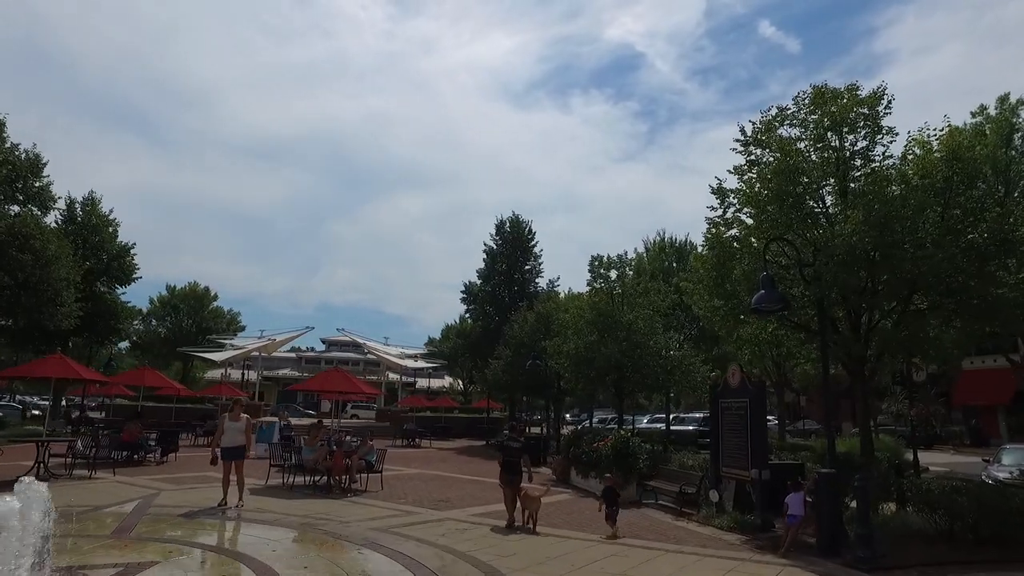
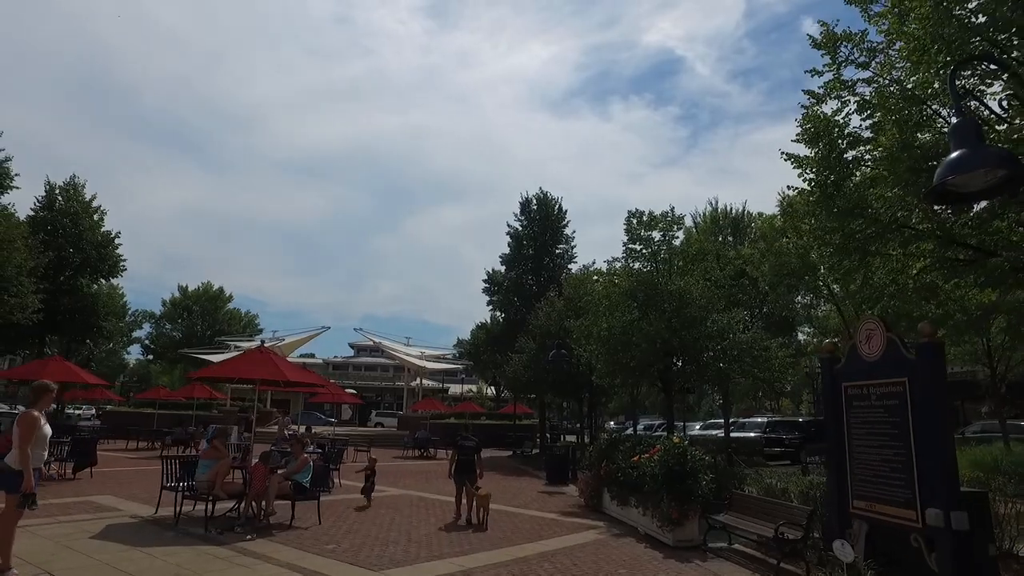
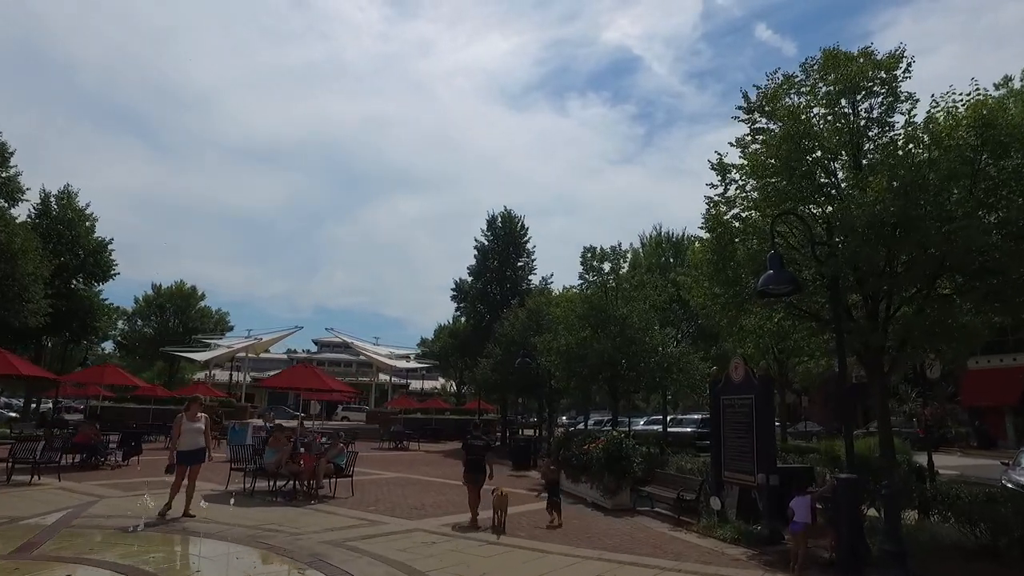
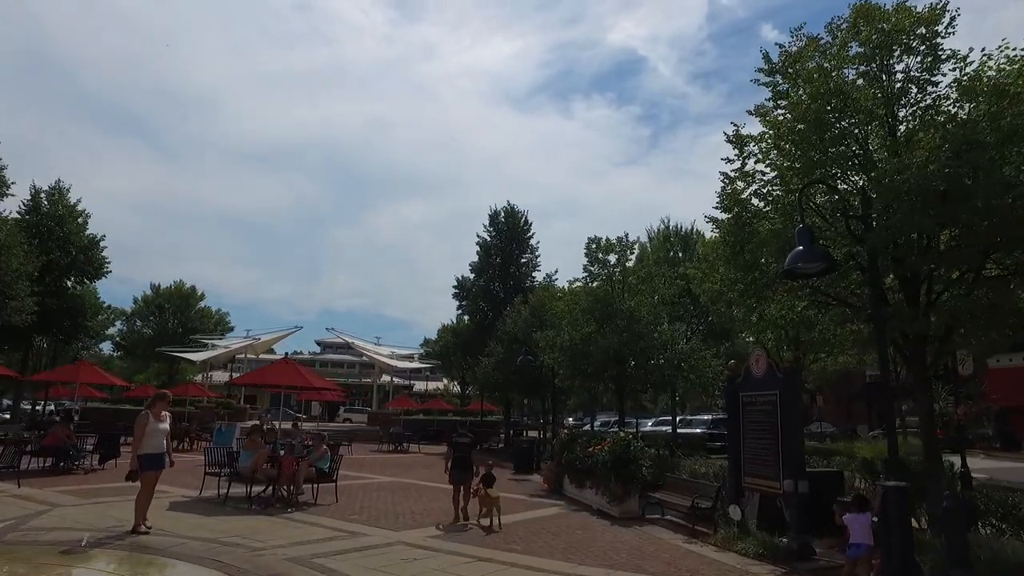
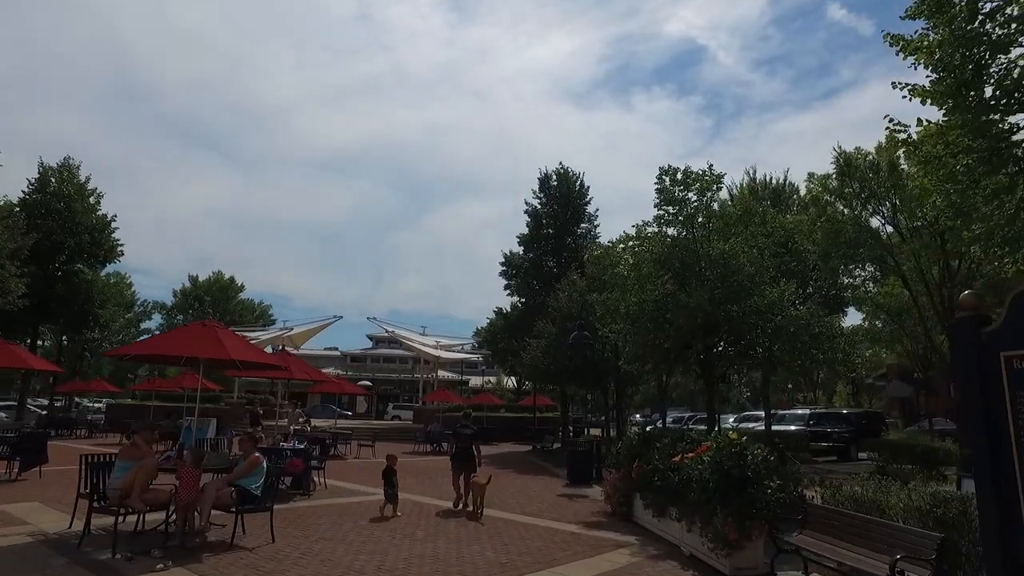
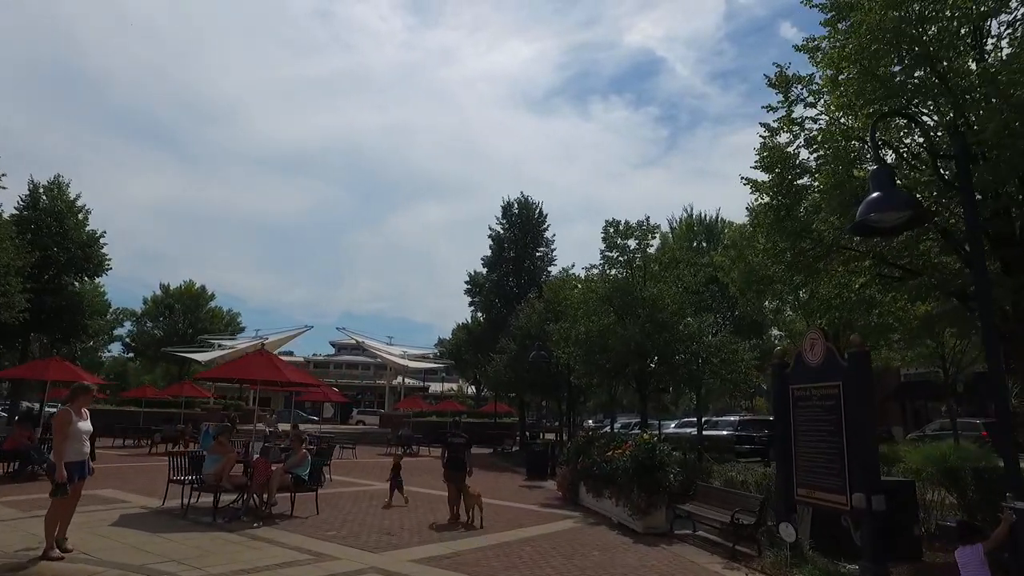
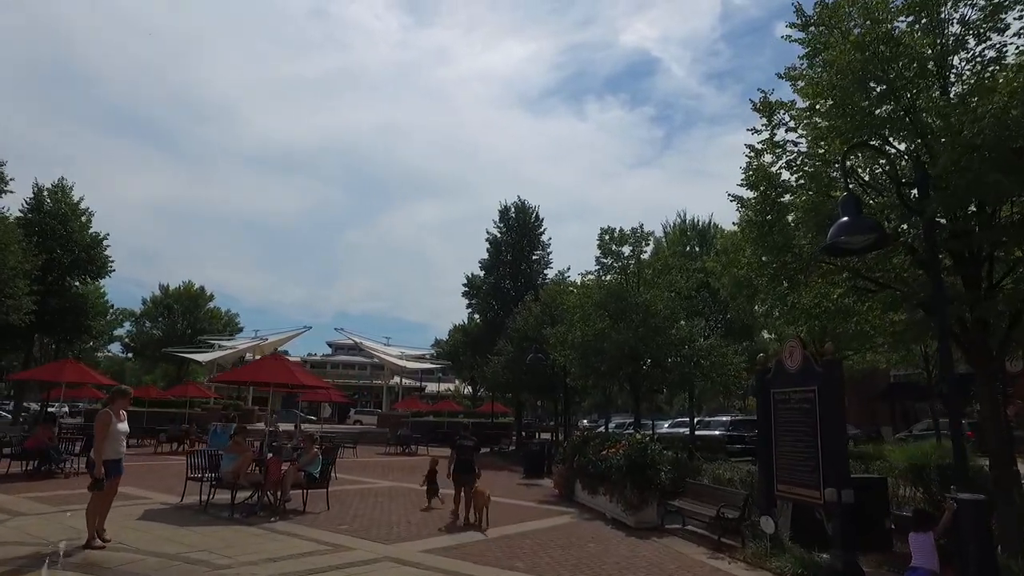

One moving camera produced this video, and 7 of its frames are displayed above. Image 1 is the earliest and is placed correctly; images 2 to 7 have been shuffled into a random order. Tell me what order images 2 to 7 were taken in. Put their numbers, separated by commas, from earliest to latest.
3, 4, 7, 6, 2, 5
